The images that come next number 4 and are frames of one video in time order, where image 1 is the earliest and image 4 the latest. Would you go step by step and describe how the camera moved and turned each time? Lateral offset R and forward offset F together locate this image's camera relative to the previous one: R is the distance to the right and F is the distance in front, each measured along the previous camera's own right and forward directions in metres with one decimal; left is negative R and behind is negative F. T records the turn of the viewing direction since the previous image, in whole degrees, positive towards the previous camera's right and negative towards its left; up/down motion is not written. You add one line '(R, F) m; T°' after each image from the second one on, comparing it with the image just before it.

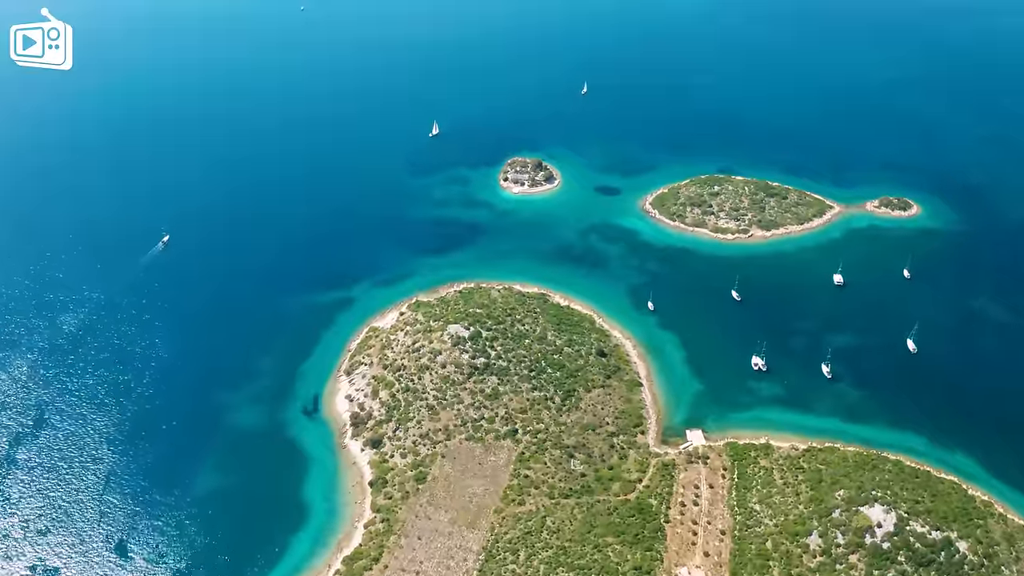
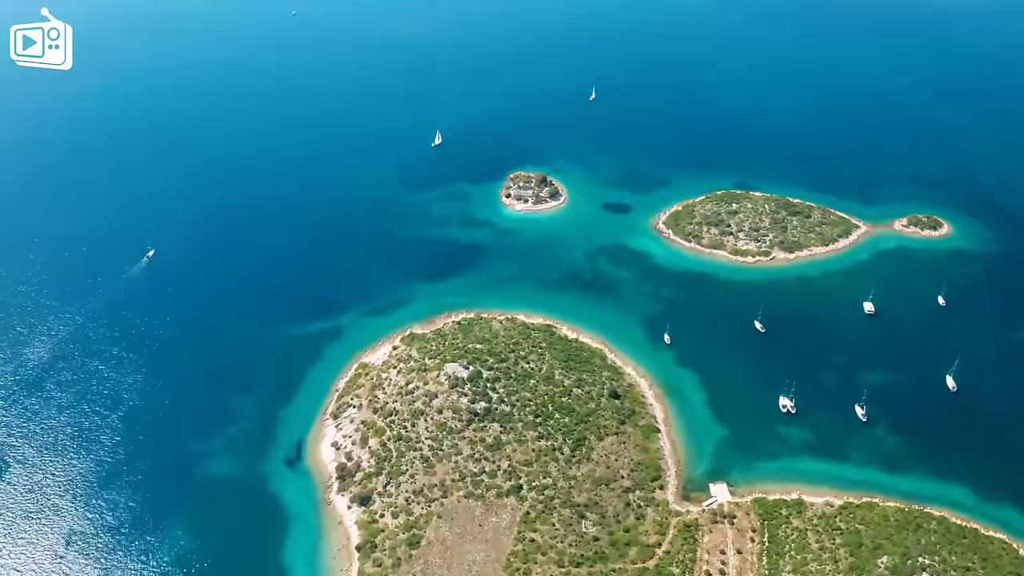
(-0.5, +10.5) m; 0°
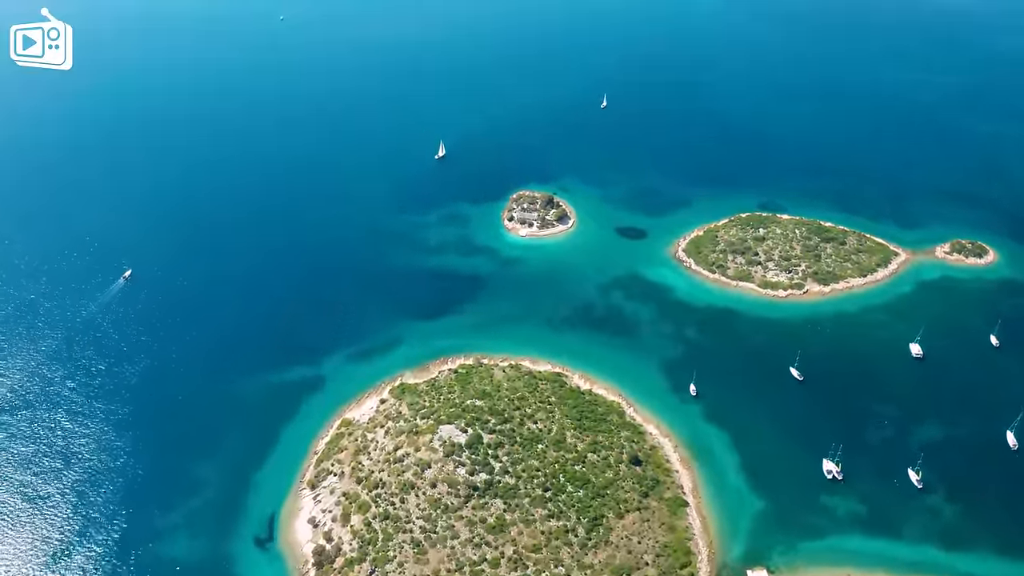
(-0.6, +13.6) m; 0°
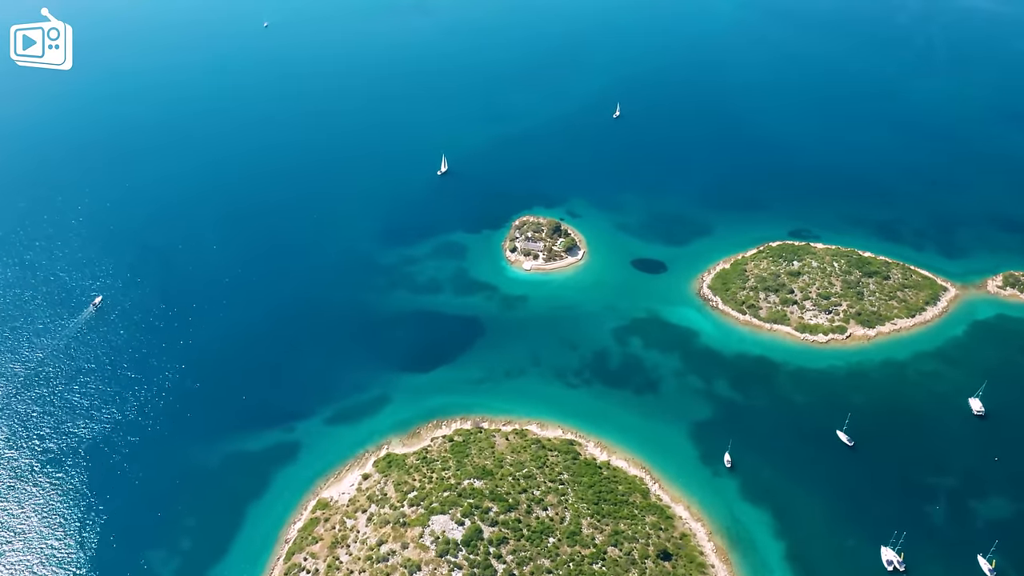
(-0.5, +13.9) m; 0°
